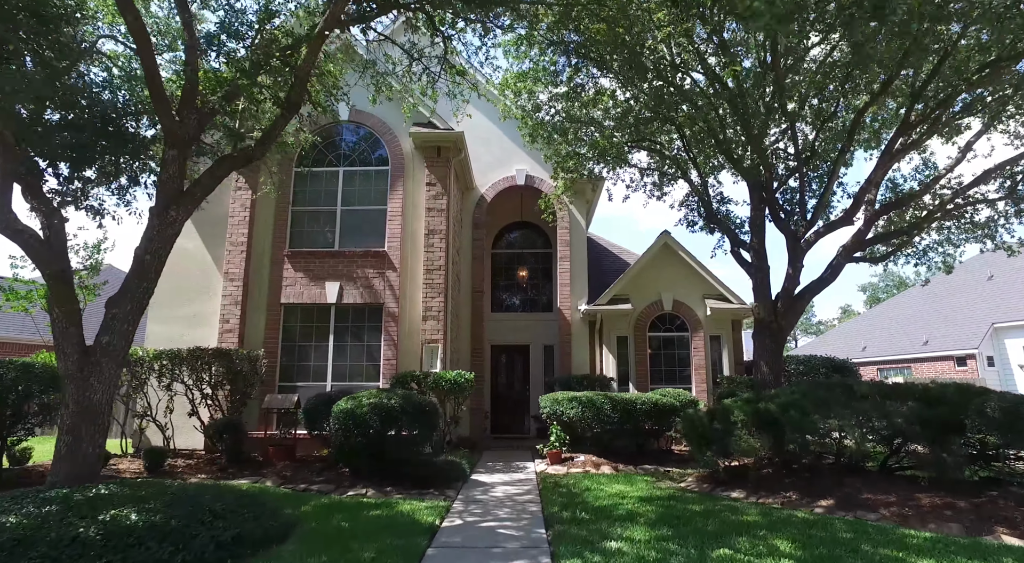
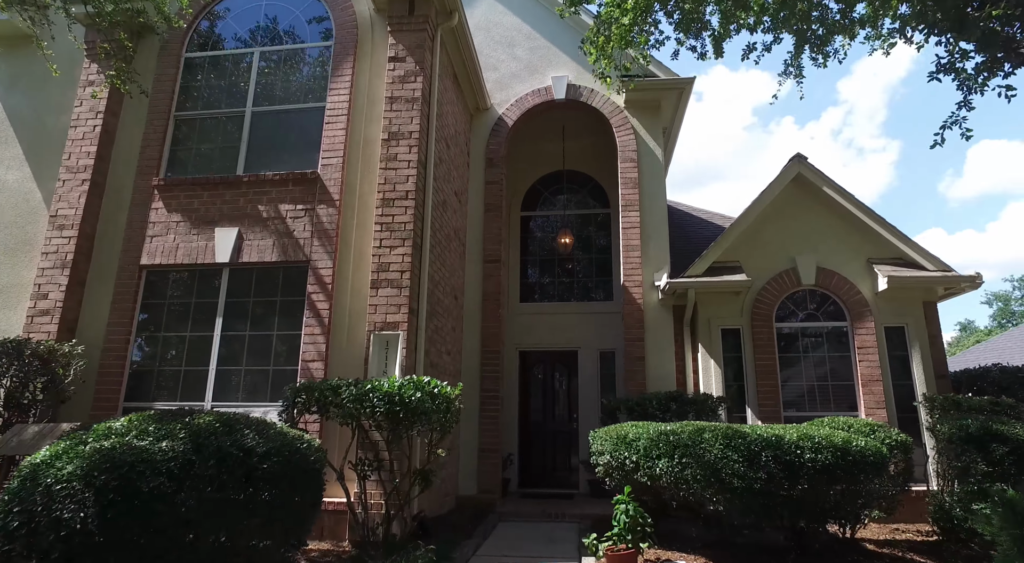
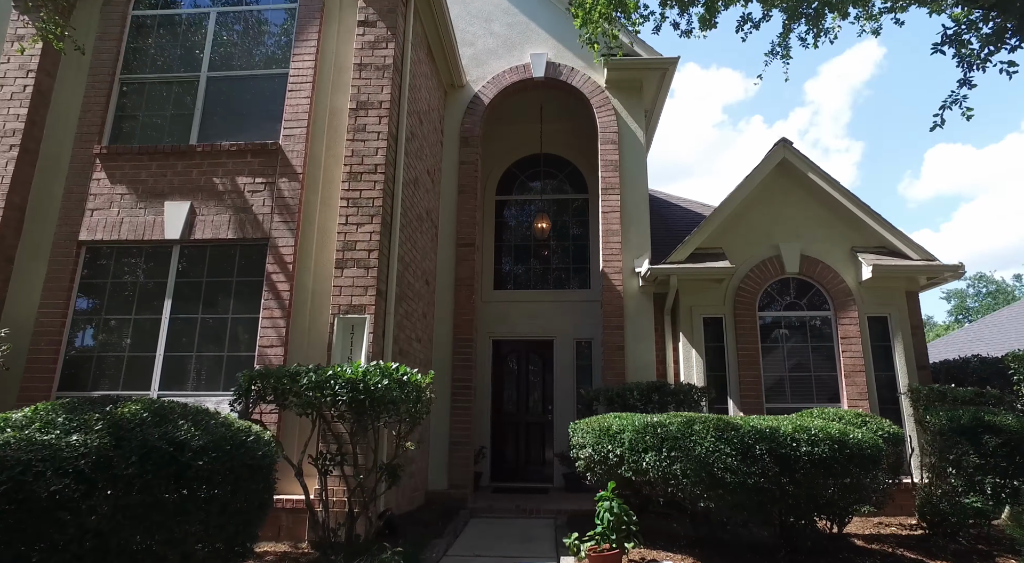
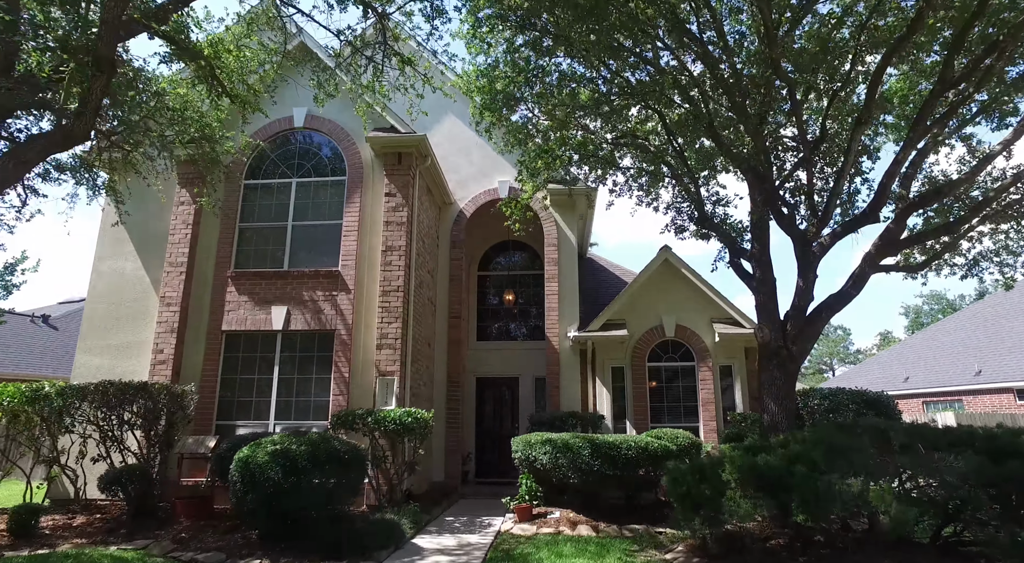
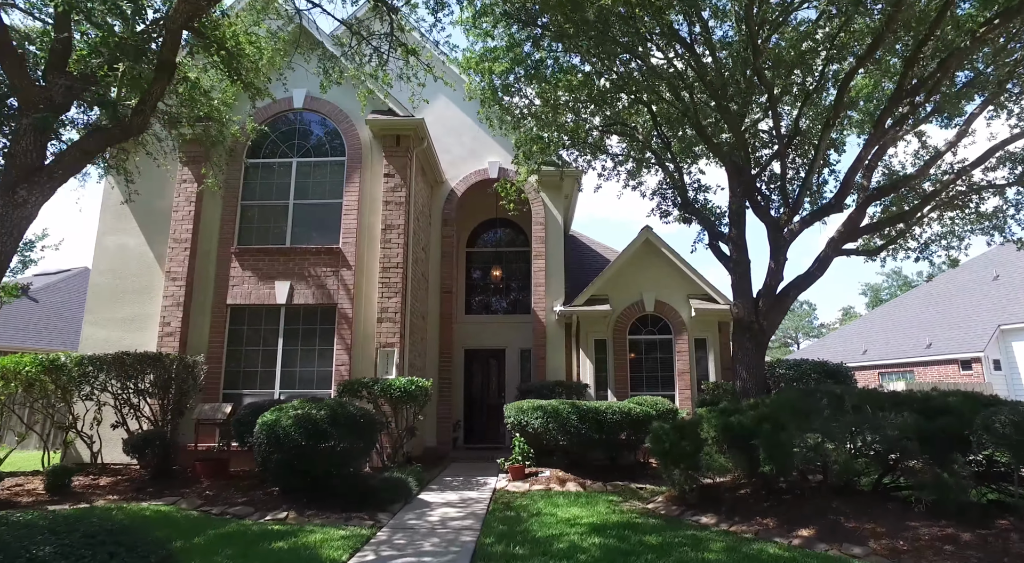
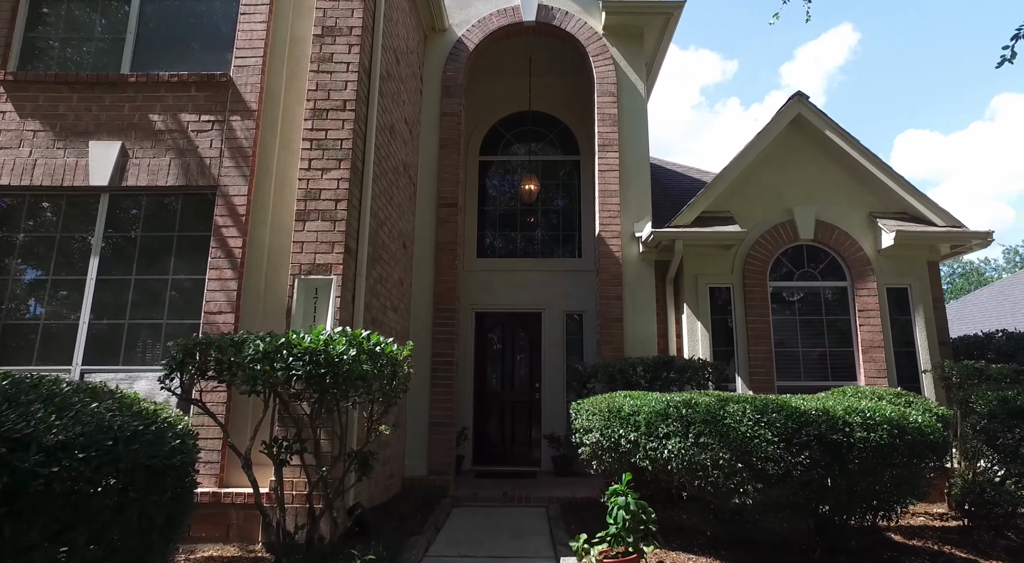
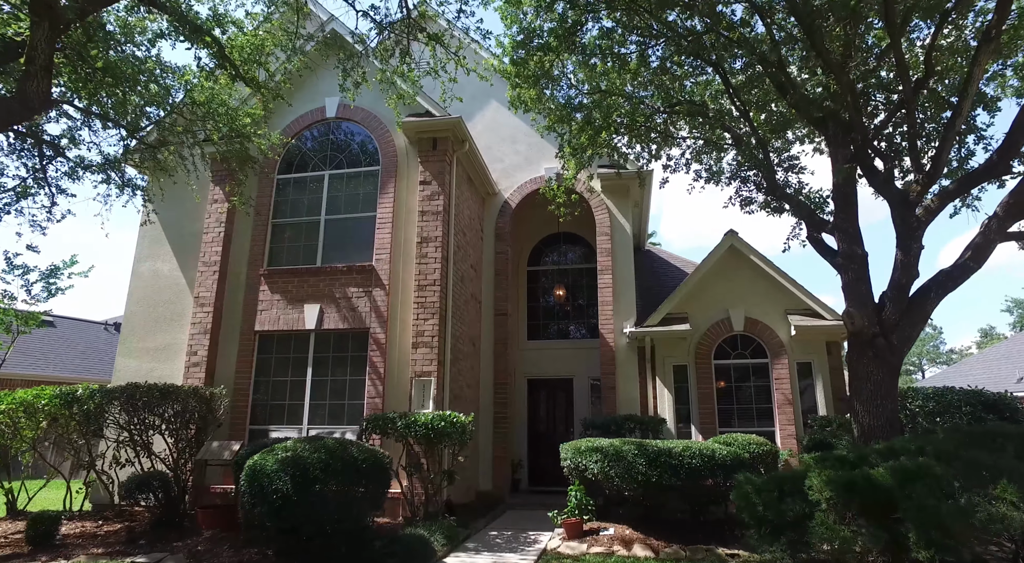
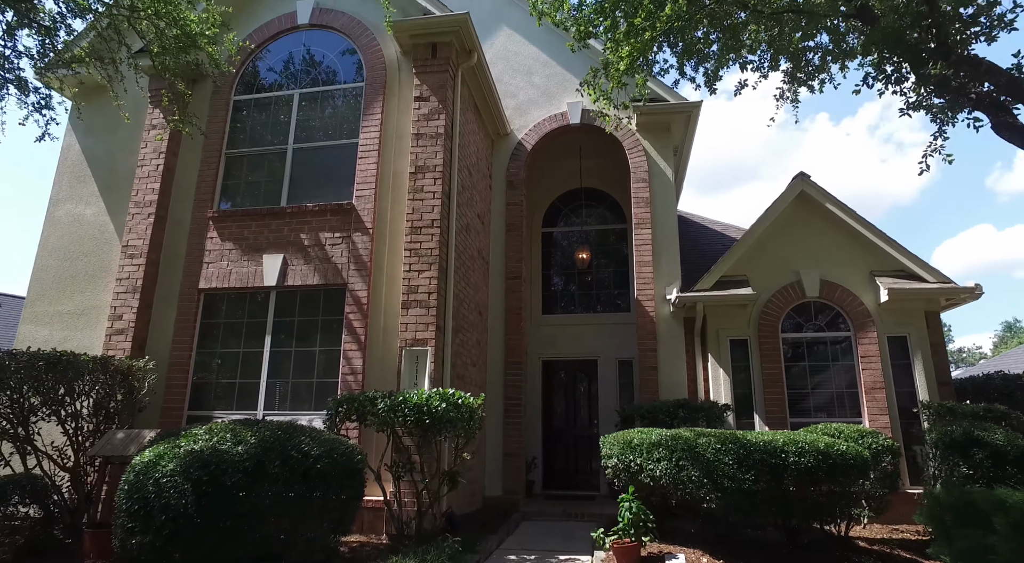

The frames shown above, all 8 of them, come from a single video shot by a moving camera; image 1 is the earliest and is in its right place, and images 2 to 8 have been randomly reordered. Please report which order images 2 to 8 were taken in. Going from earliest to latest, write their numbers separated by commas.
5, 4, 7, 8, 2, 3, 6
